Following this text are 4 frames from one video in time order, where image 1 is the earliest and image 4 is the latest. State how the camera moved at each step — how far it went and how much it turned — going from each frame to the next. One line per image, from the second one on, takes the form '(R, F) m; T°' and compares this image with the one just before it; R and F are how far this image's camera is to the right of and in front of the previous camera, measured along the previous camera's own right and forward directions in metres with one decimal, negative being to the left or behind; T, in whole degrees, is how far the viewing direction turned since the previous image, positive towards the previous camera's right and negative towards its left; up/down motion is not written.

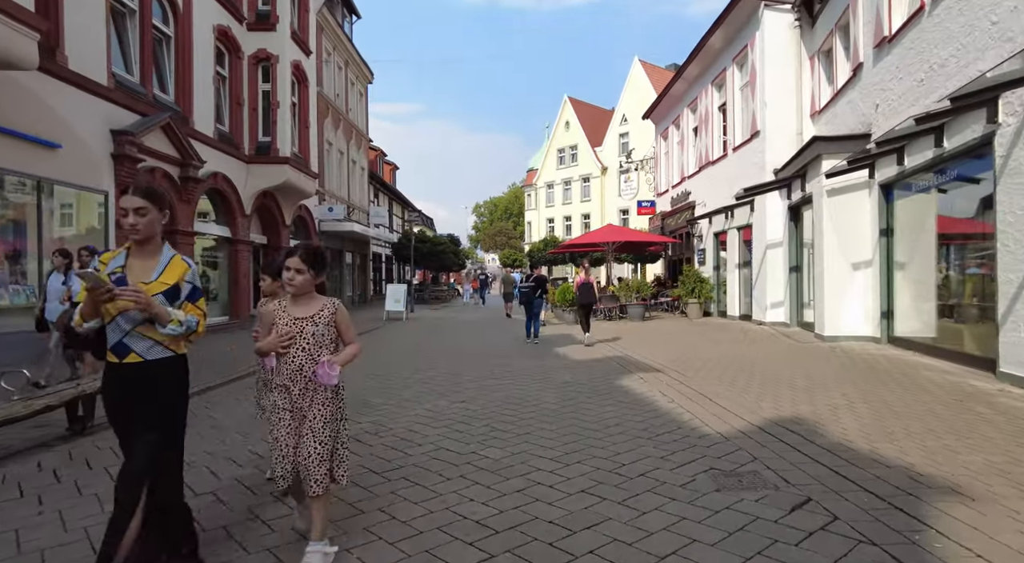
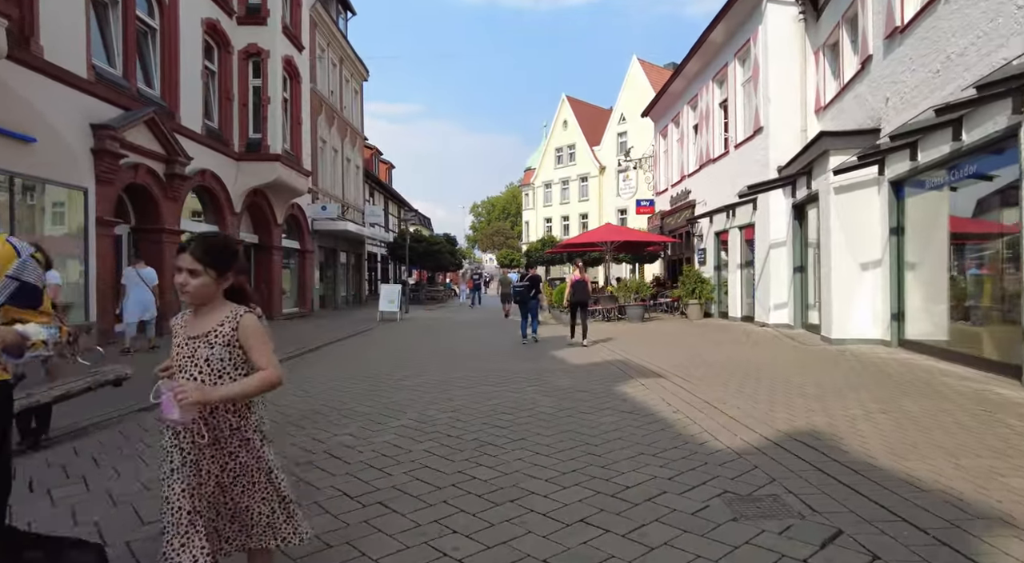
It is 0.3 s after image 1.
(0.0, +0.4) m; 0°
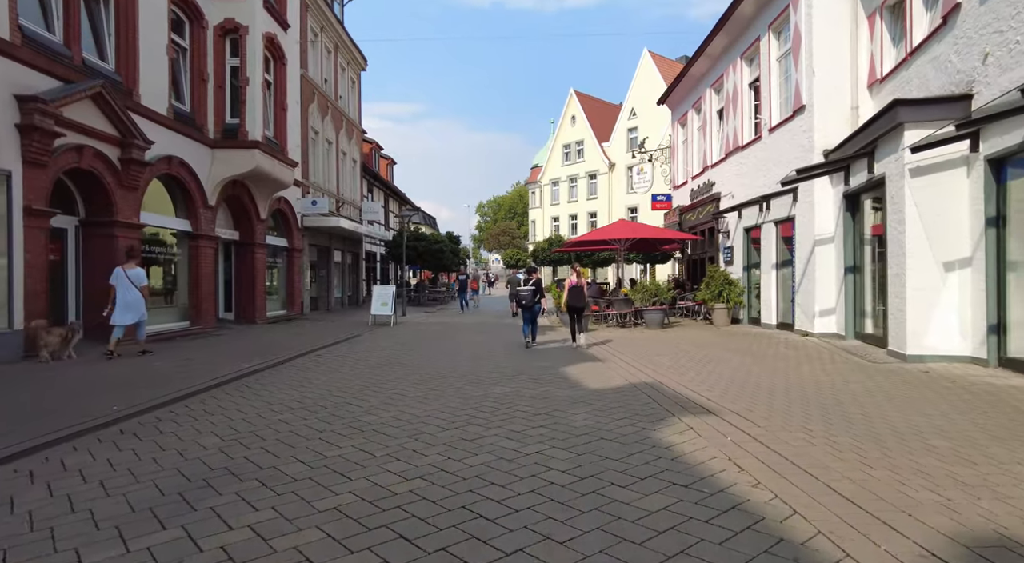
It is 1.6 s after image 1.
(+0.1, +1.8) m; -1°
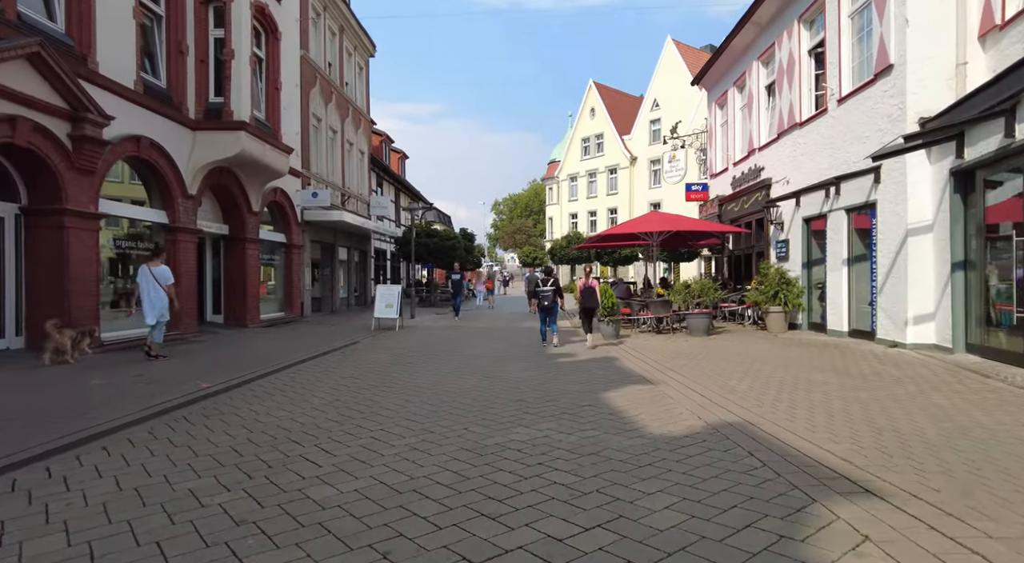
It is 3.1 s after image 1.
(-0.1, +2.1) m; -1°
